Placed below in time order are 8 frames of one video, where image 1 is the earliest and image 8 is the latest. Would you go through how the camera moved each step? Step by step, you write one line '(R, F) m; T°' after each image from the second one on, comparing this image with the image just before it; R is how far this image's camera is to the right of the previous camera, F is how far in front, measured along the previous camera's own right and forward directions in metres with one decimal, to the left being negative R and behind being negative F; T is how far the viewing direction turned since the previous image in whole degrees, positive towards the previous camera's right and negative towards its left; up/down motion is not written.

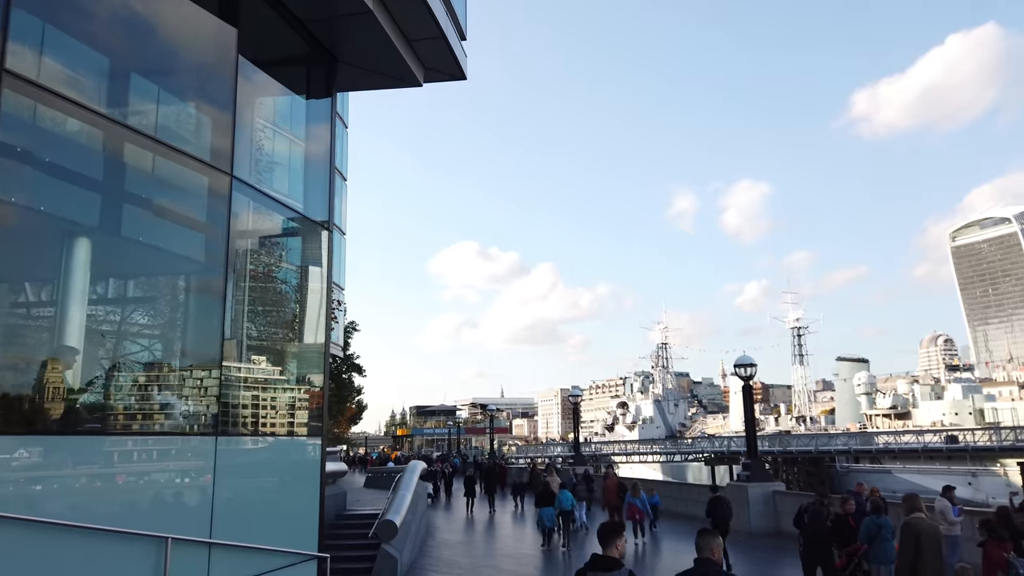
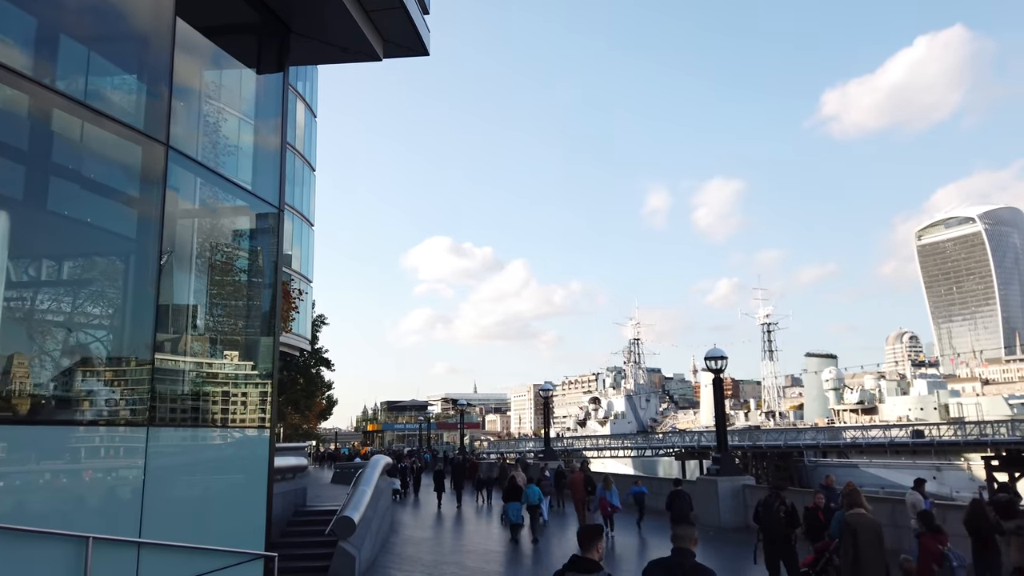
(+0.1, +0.4) m; +2°
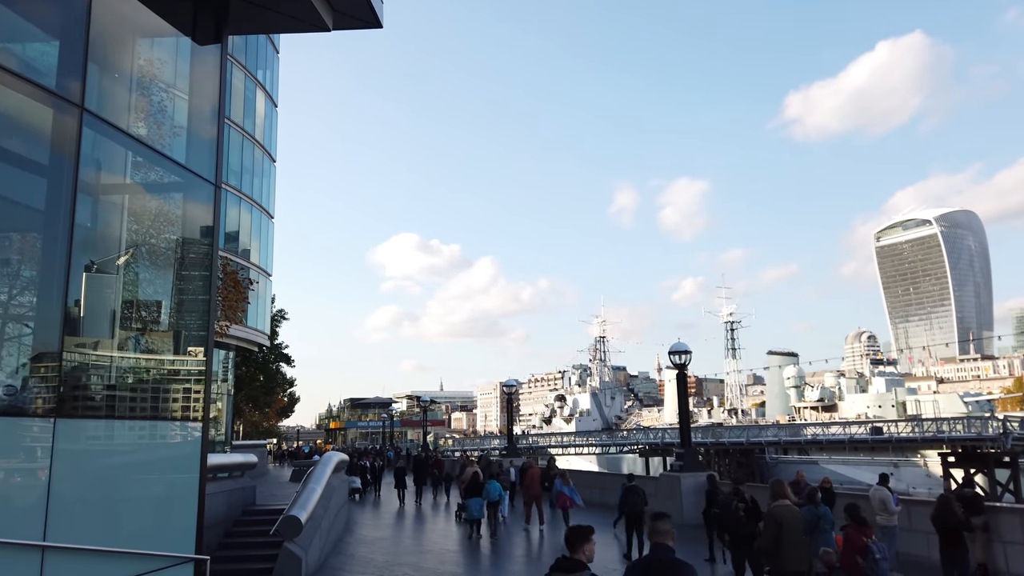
(+0.1, +0.4) m; +3°
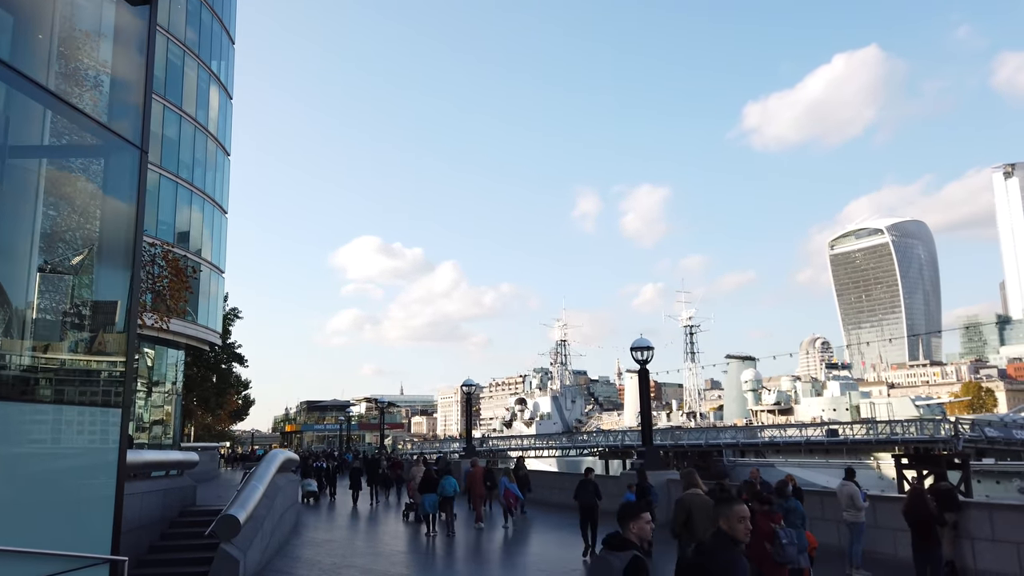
(+0.1, +0.5) m; +3°
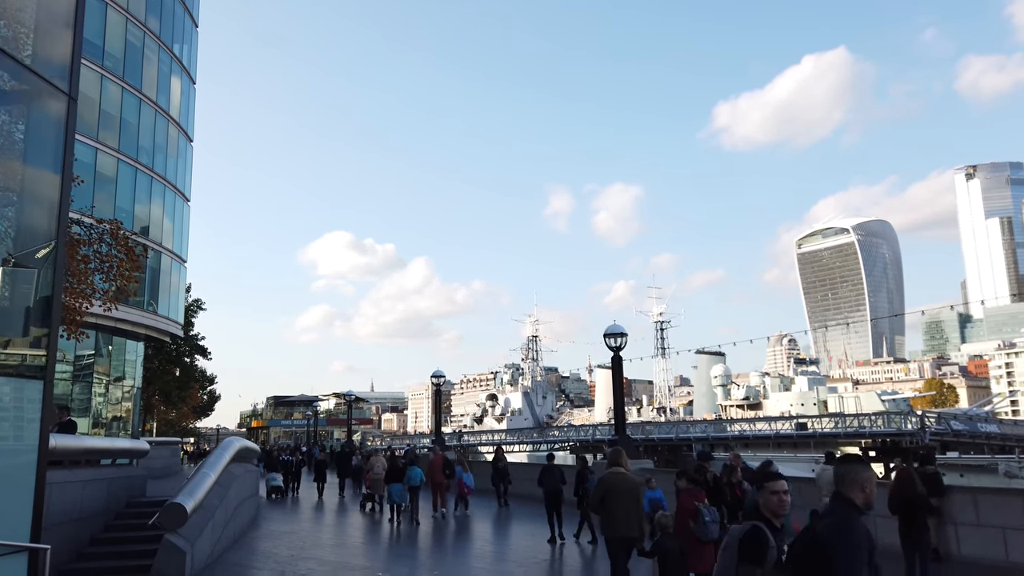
(0.0, +0.5) m; +2°
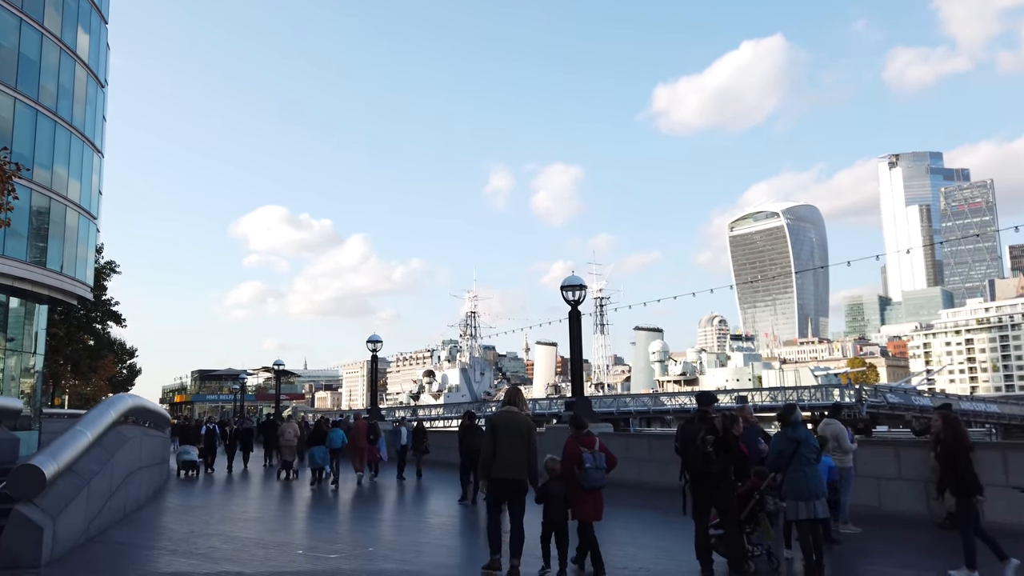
(-0.2, +1.5) m; +5°
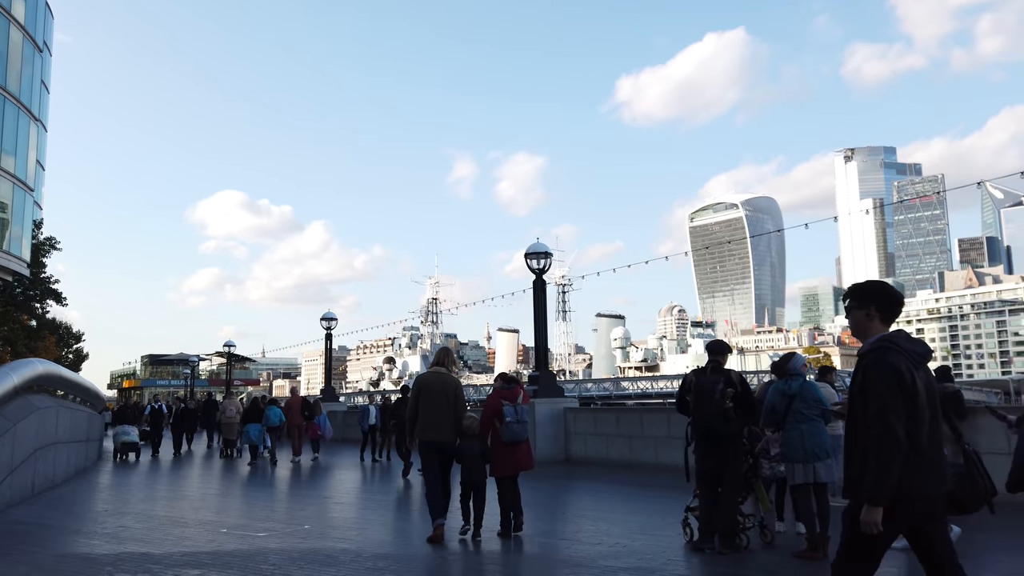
(0.0, +0.8) m; +3°
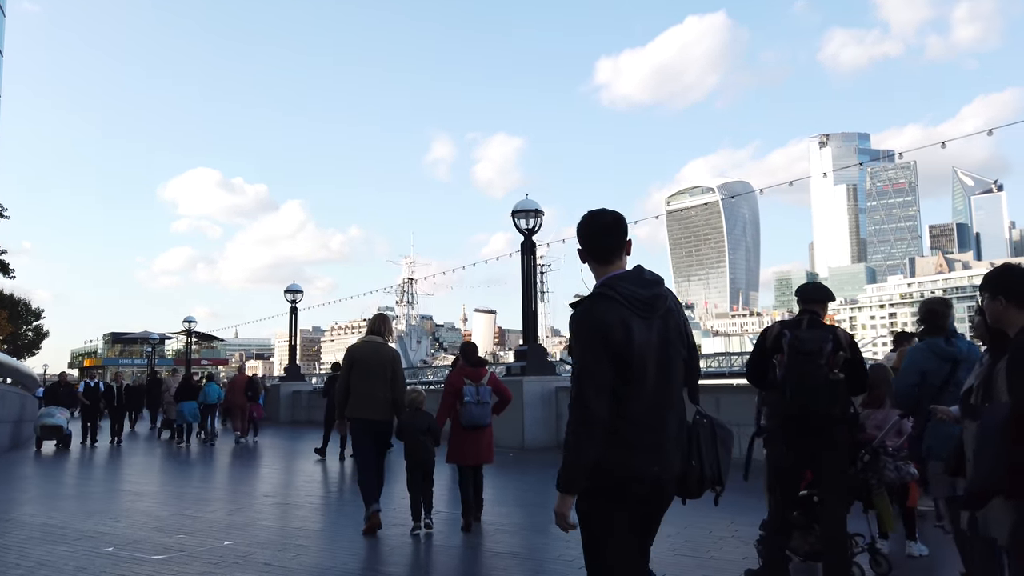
(-0.1, +1.5) m; +2°
